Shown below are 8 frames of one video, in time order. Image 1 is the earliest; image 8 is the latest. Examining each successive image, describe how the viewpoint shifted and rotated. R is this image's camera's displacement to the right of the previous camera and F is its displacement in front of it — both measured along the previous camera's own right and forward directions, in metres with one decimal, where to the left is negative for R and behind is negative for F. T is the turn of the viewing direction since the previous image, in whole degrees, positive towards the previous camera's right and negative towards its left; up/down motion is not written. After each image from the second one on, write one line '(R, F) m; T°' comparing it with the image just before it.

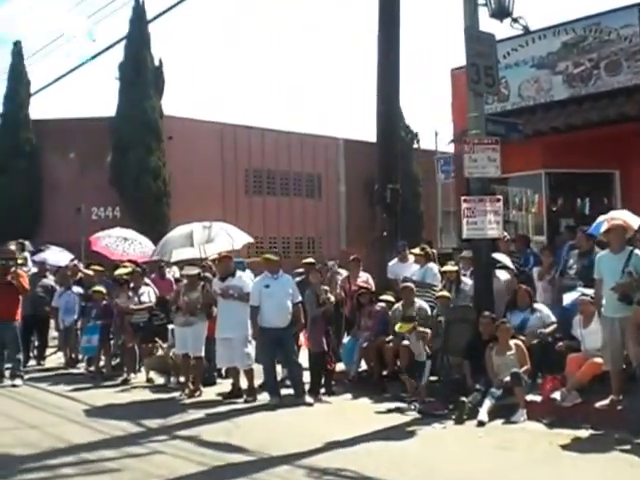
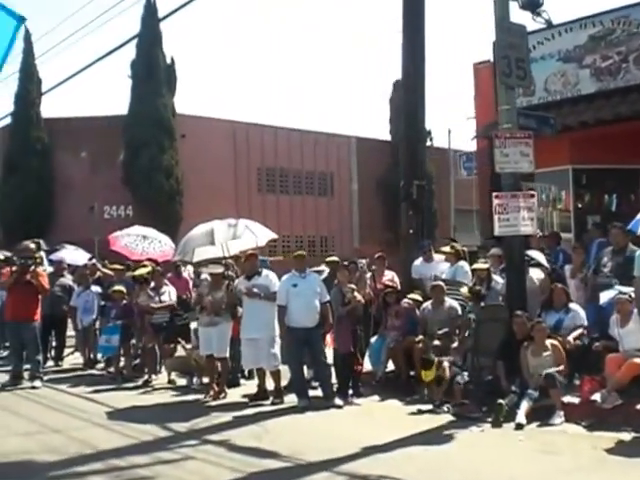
(-0.3, +0.3) m; -1°
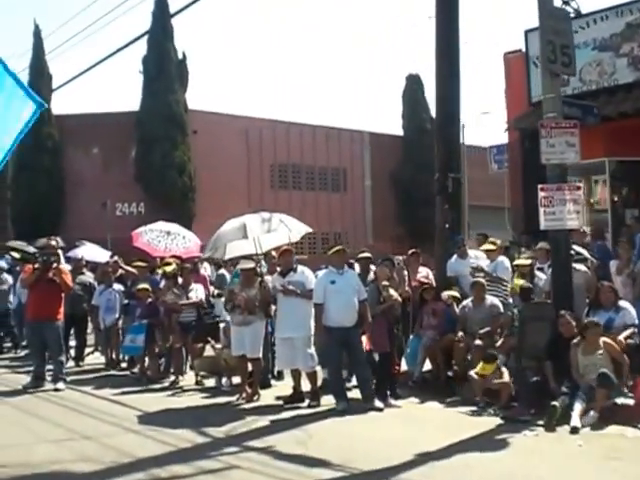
(-0.5, +0.5) m; 0°
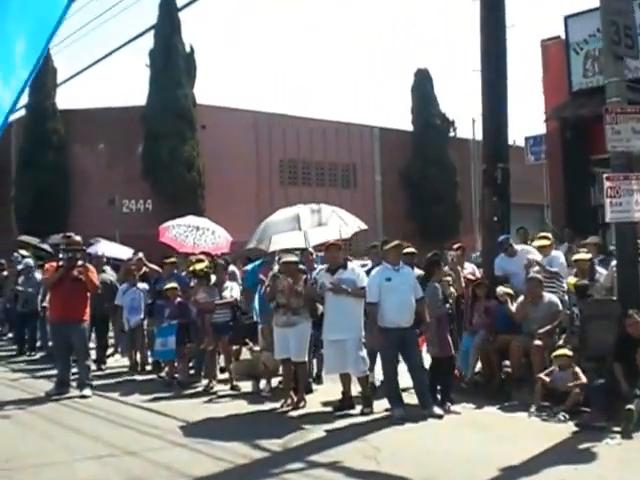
(-0.8, +0.8) m; 0°
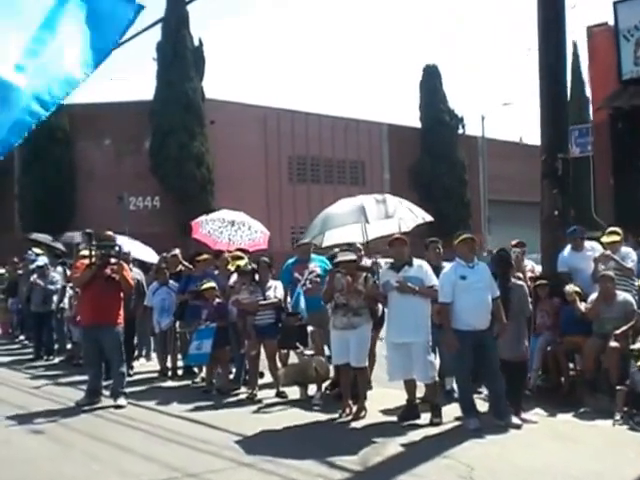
(-0.9, +0.9) m; +1°
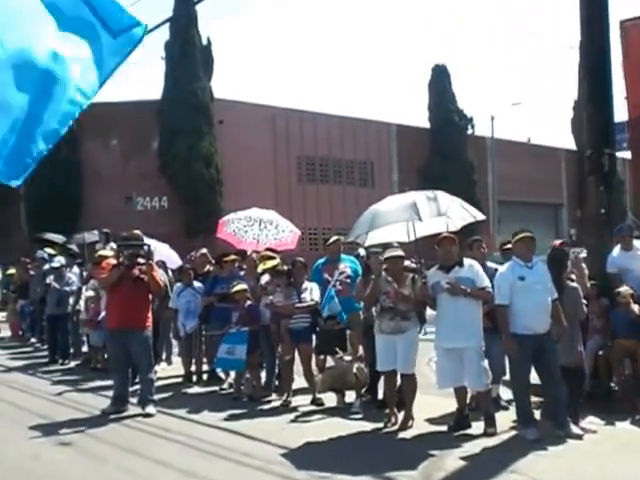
(-0.6, +0.6) m; 0°
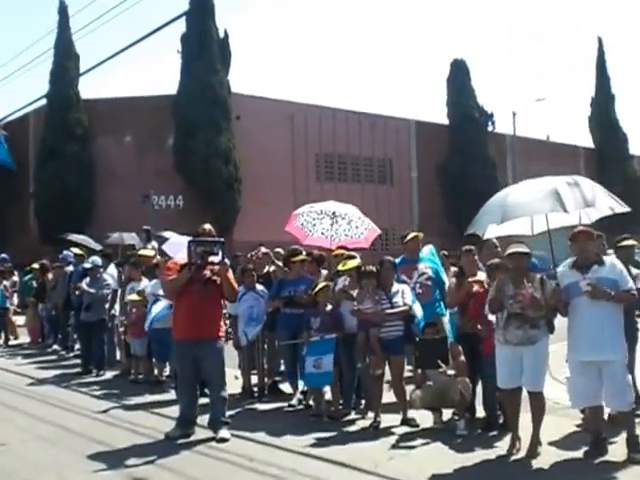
(-1.3, +1.4) m; 0°
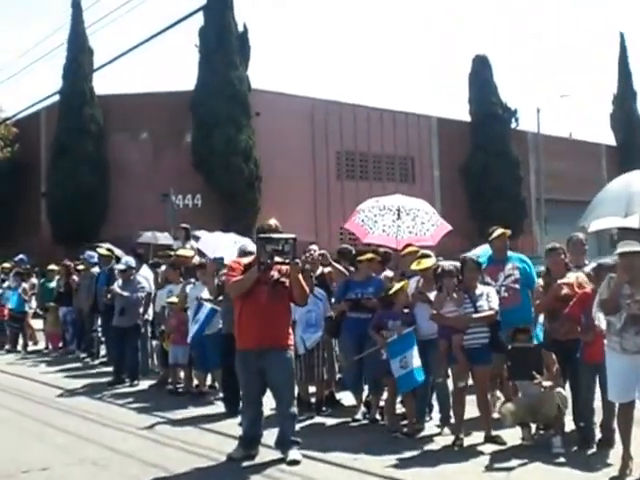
(-0.8, +1.0) m; 0°
